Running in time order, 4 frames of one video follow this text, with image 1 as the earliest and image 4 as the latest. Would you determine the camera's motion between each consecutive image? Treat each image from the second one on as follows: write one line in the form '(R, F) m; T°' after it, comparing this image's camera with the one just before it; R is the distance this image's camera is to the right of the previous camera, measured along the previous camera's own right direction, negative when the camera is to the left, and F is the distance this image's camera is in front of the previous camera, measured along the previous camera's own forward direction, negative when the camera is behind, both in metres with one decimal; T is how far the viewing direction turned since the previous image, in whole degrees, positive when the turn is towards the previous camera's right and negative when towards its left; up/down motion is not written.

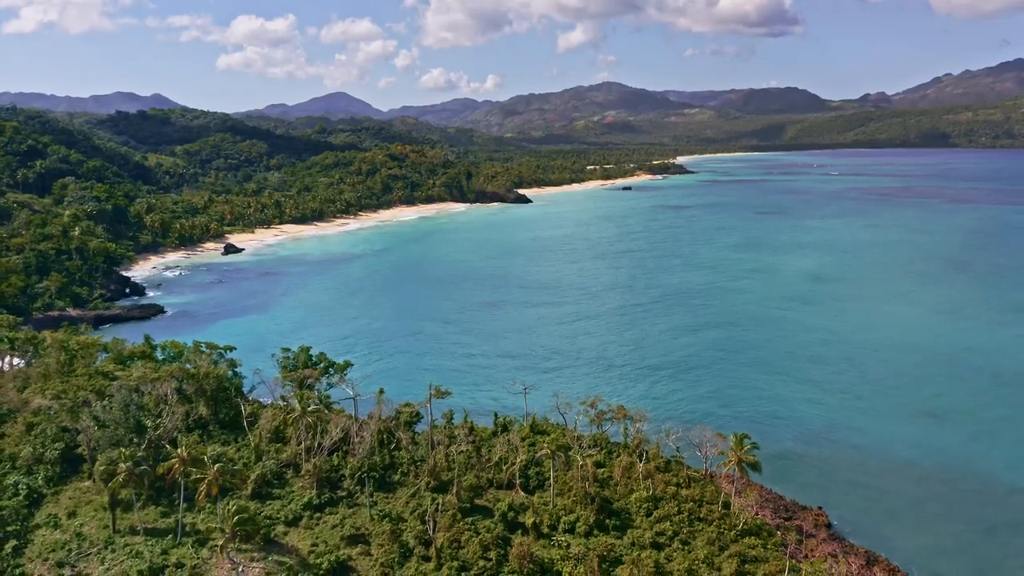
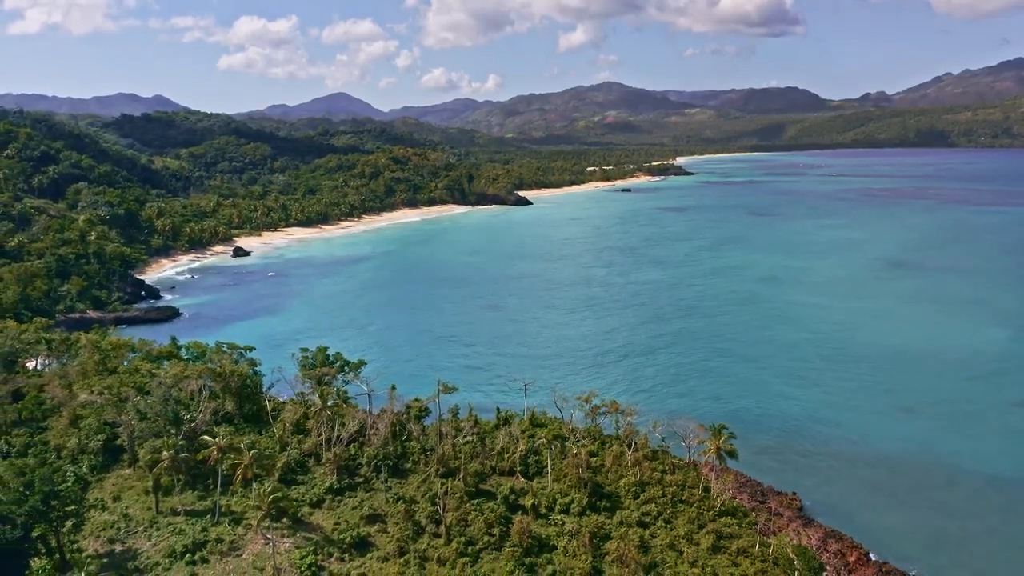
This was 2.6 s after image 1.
(0.0, -2.5) m; 0°
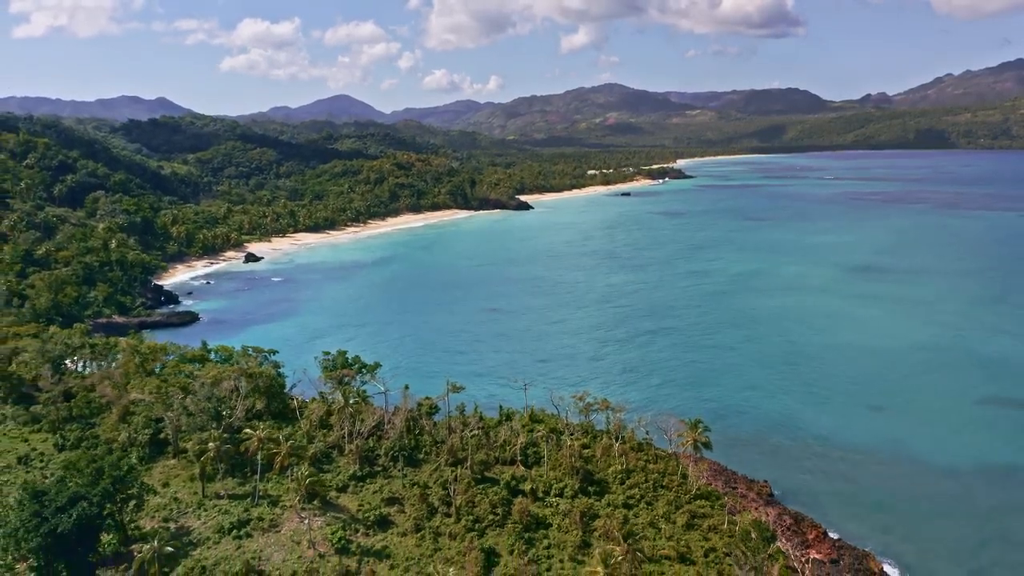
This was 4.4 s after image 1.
(+0.1, -3.5) m; 0°
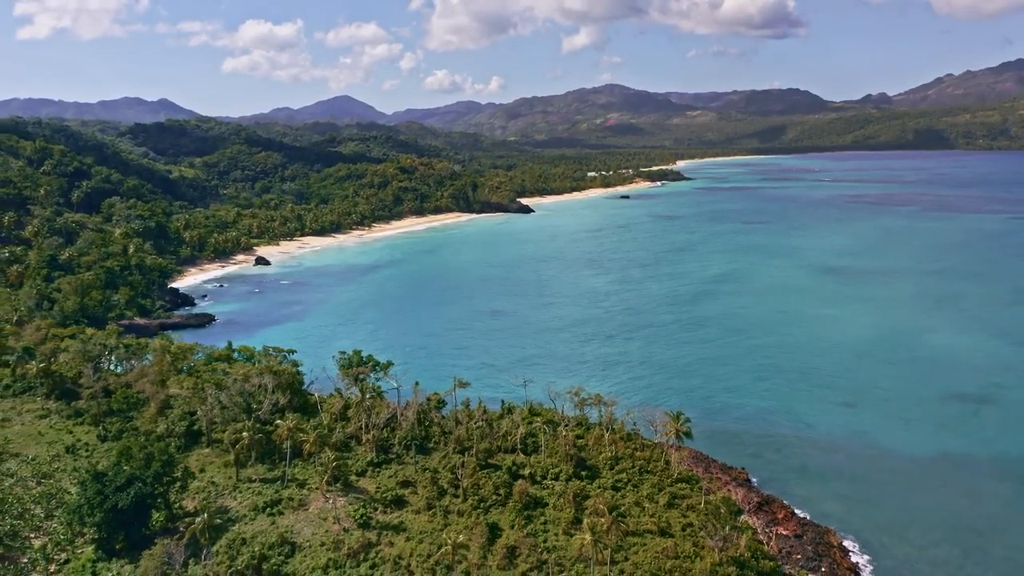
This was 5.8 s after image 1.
(+0.1, -3.3) m; 0°
